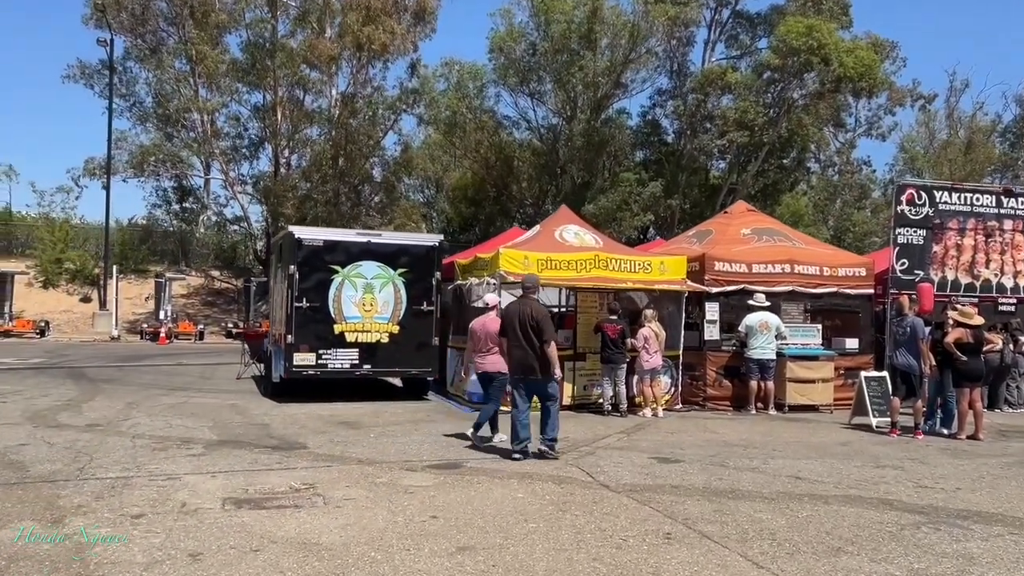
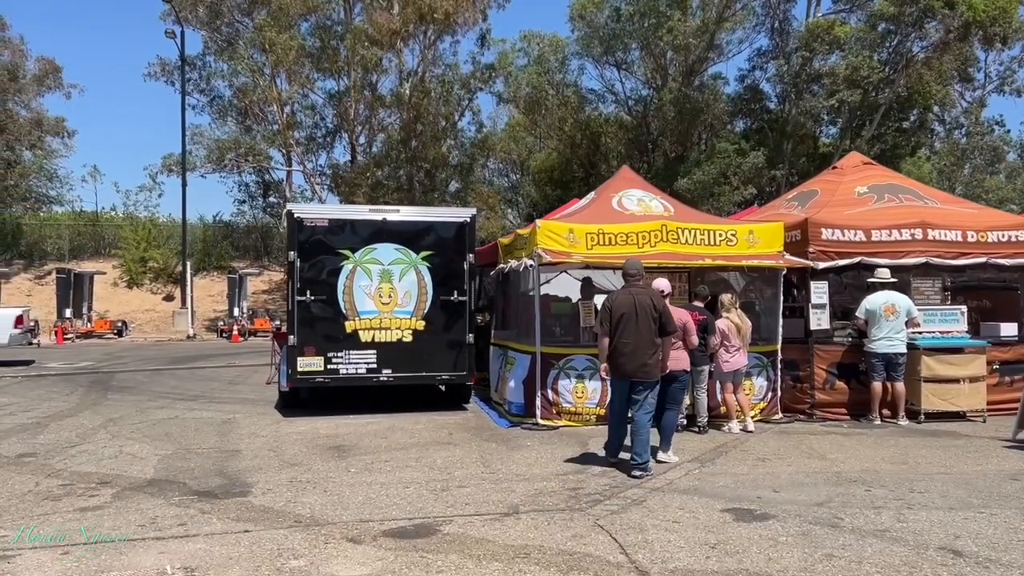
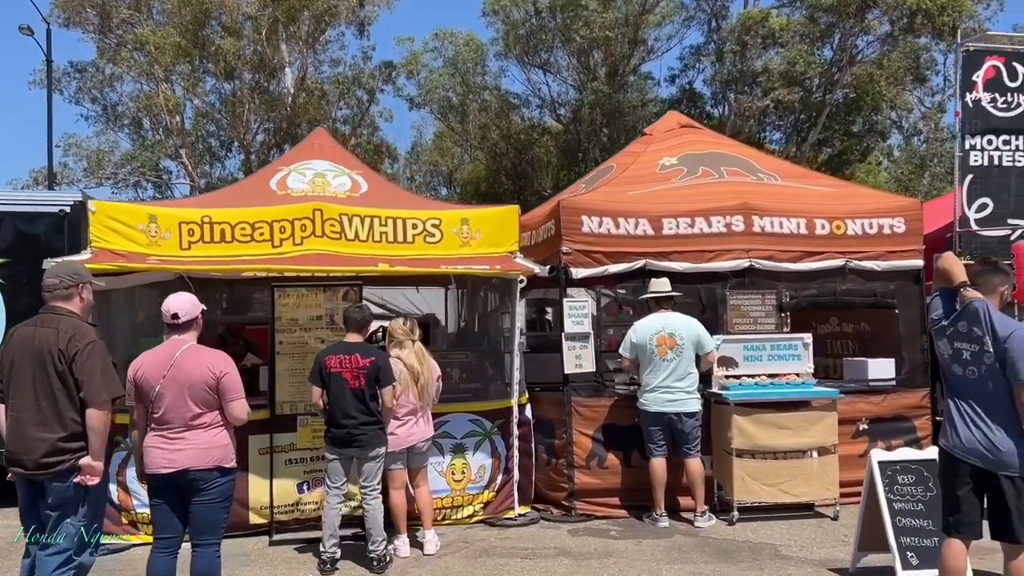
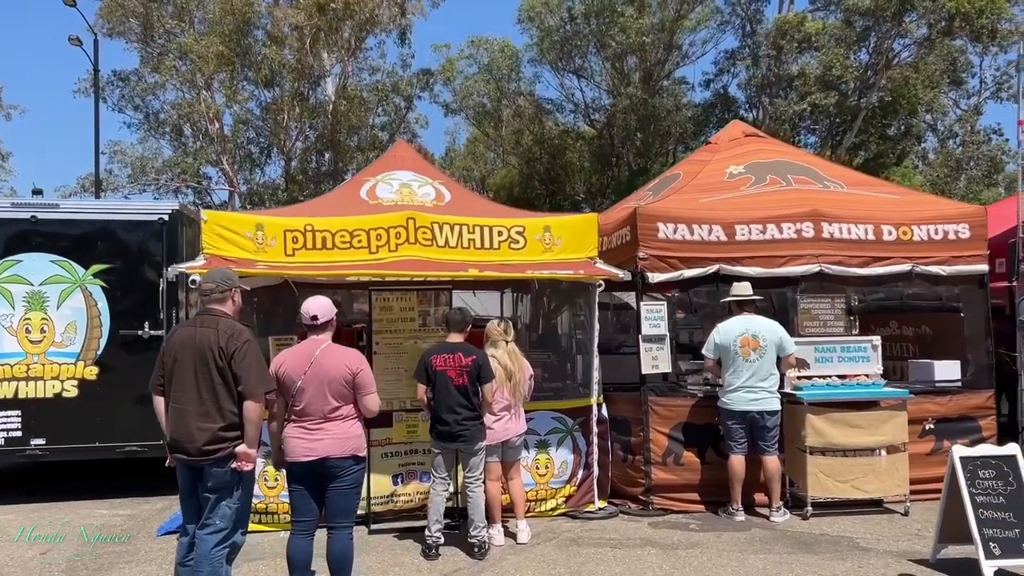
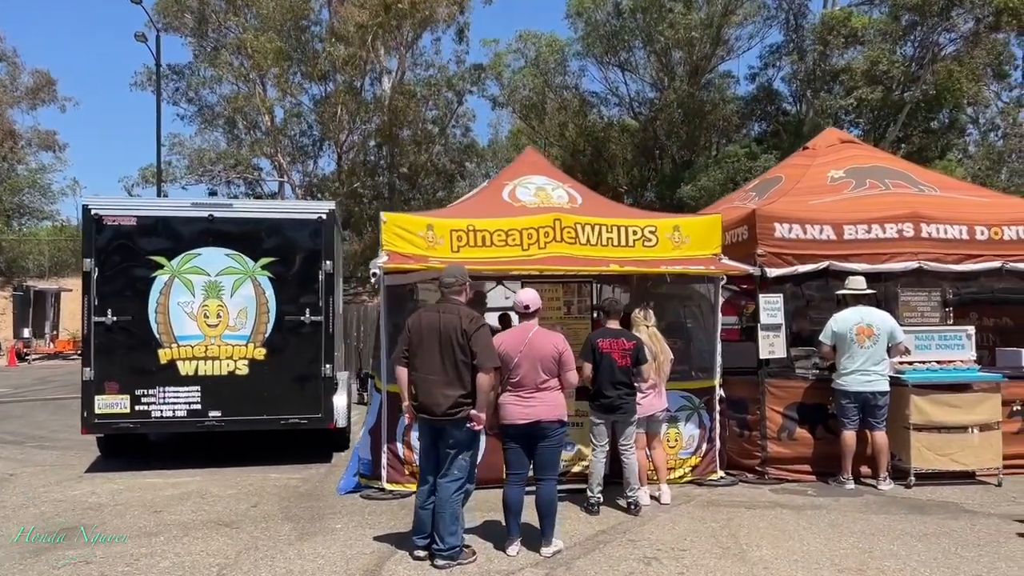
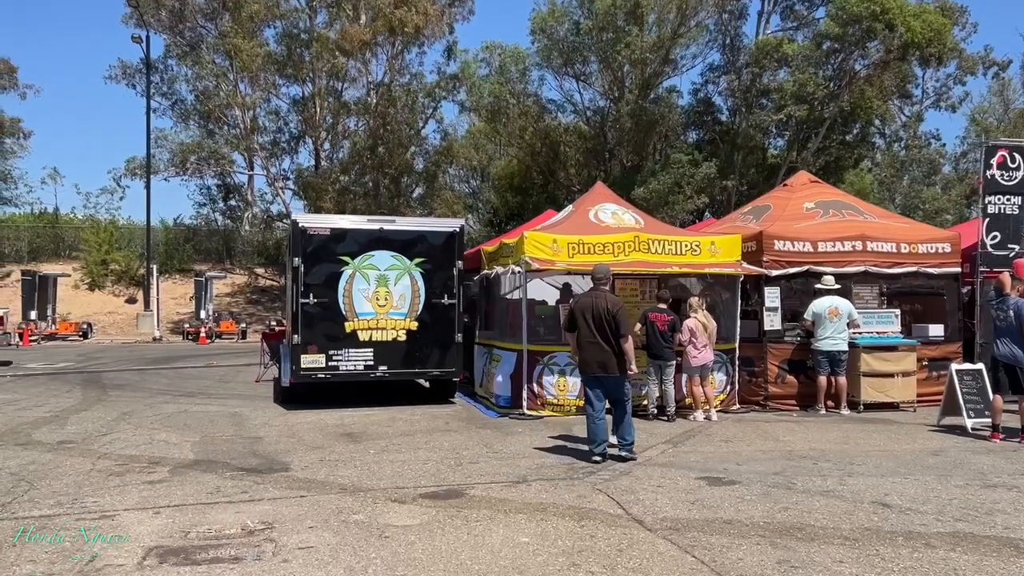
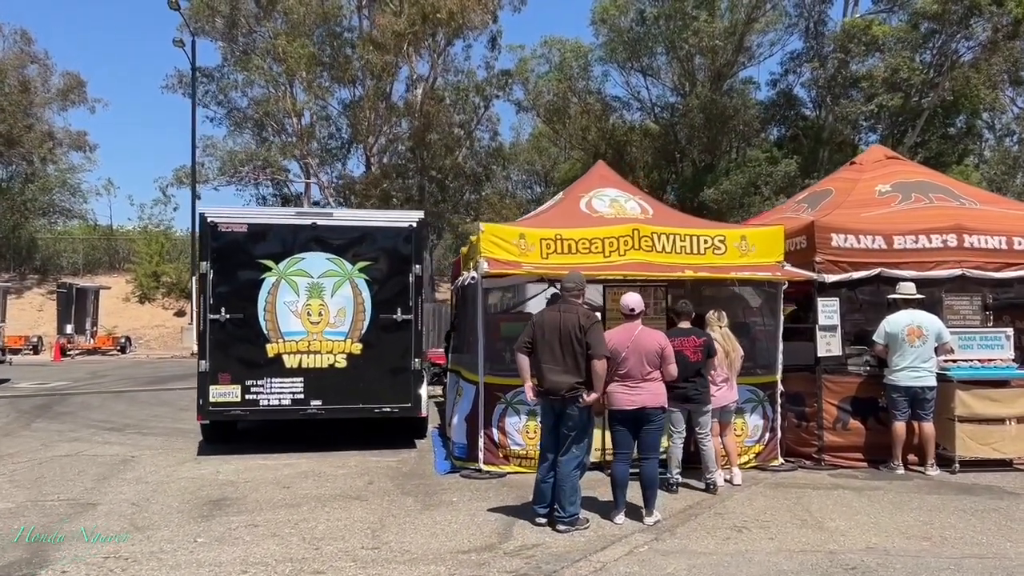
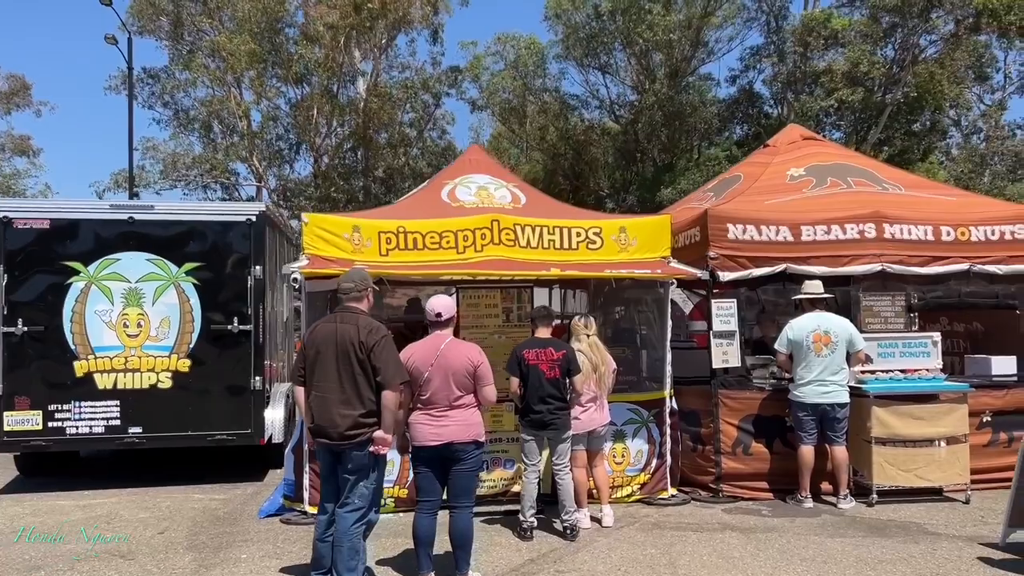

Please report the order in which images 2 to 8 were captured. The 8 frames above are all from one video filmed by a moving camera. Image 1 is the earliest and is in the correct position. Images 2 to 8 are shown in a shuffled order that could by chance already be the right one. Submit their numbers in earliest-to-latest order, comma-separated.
6, 2, 7, 5, 8, 4, 3
